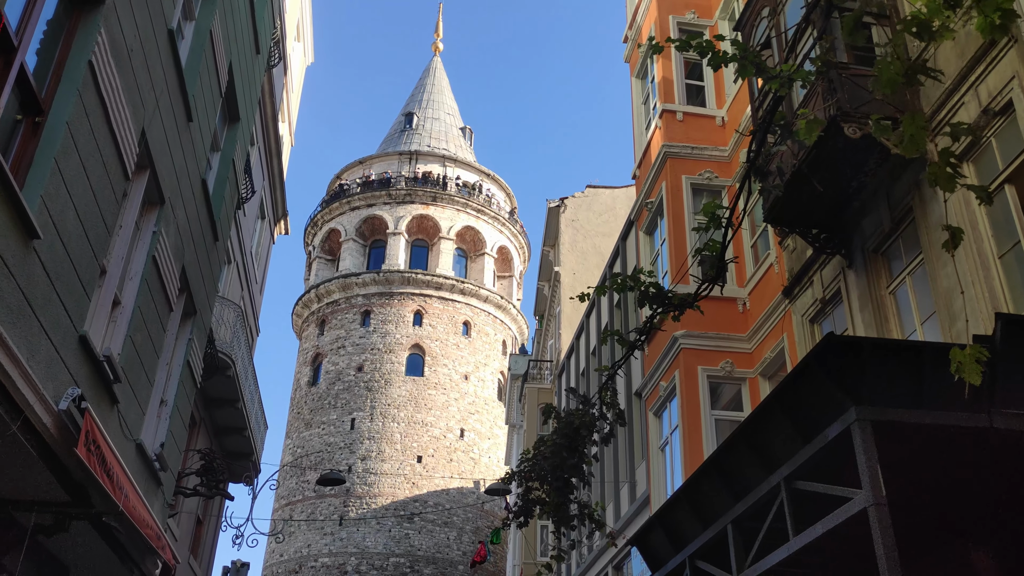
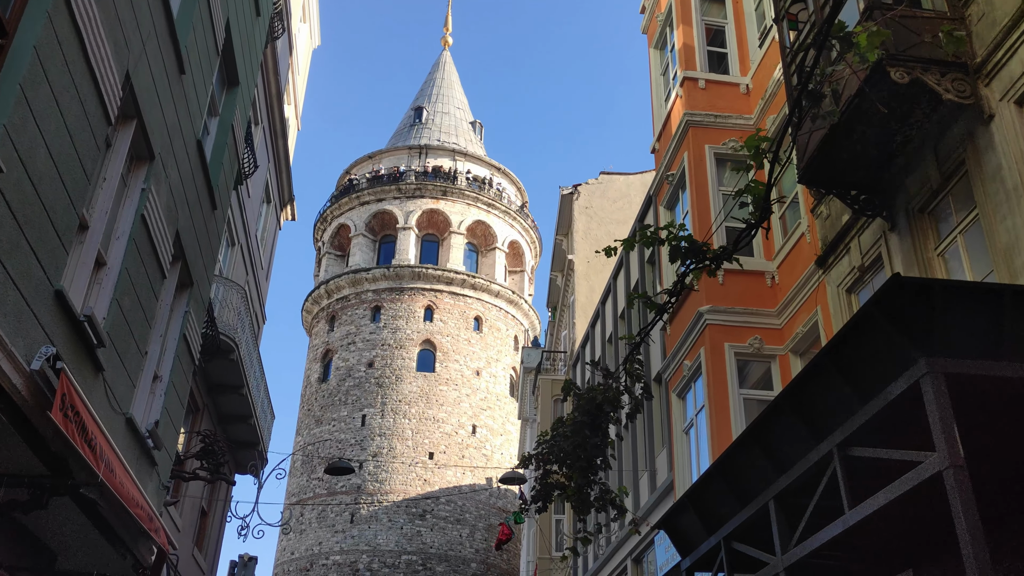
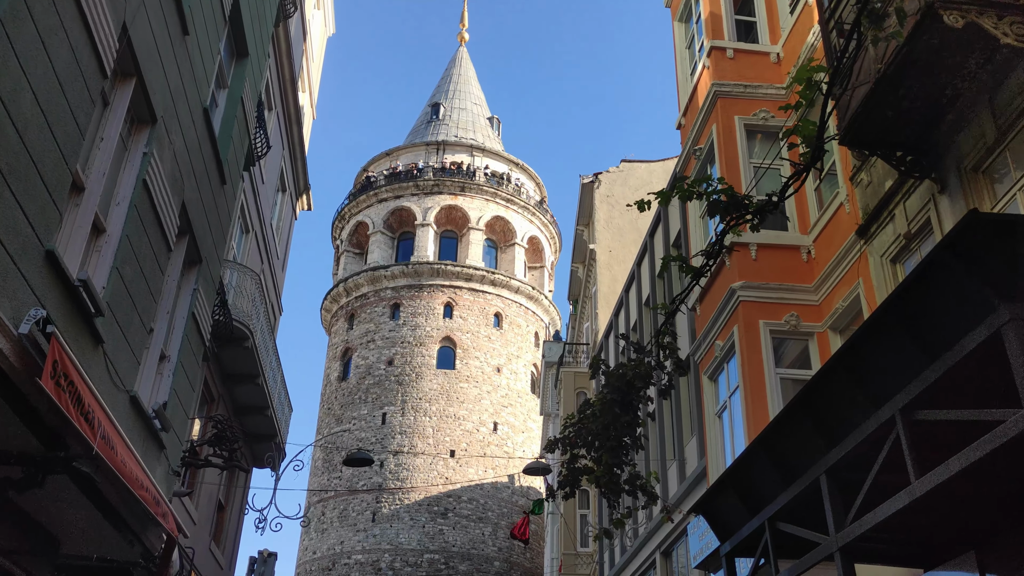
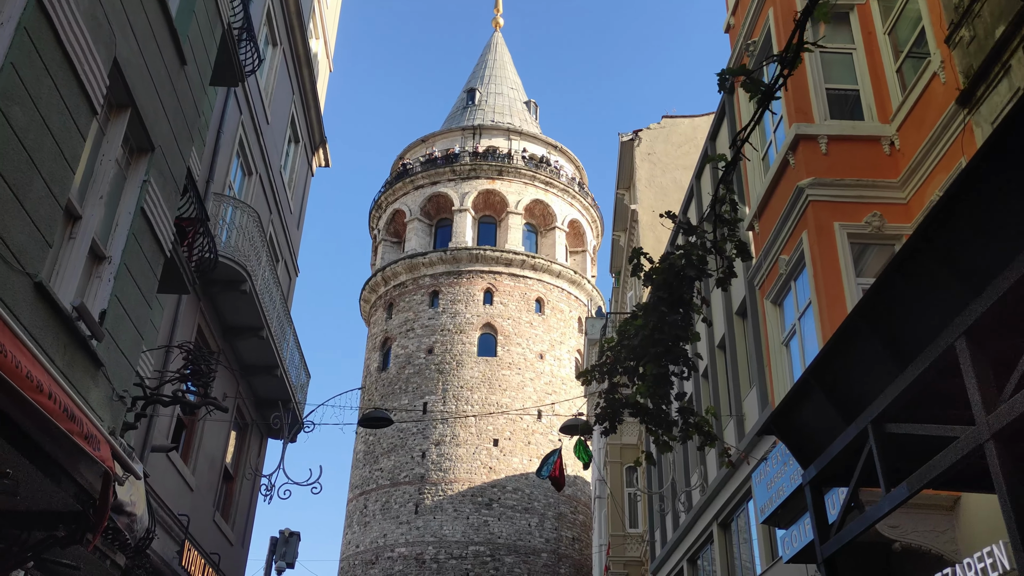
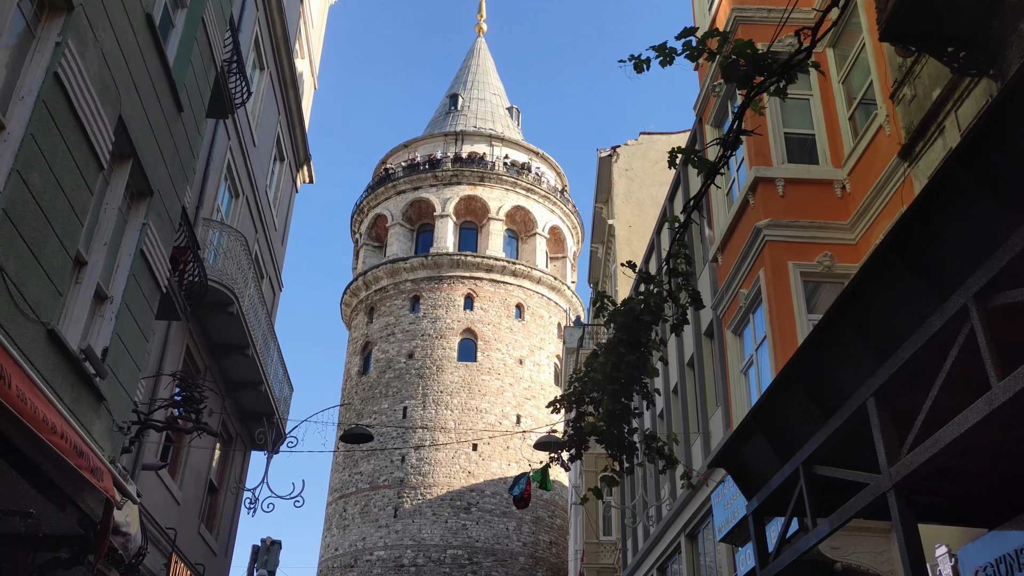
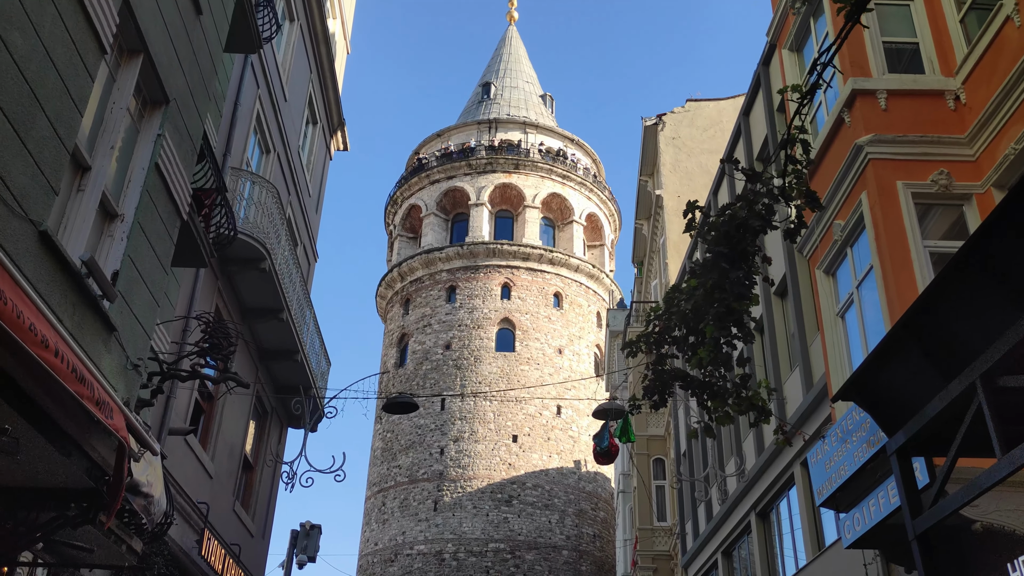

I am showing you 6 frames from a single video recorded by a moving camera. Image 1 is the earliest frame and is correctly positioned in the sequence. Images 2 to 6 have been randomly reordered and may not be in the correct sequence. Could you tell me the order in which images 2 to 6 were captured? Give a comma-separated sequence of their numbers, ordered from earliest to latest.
2, 3, 5, 4, 6
